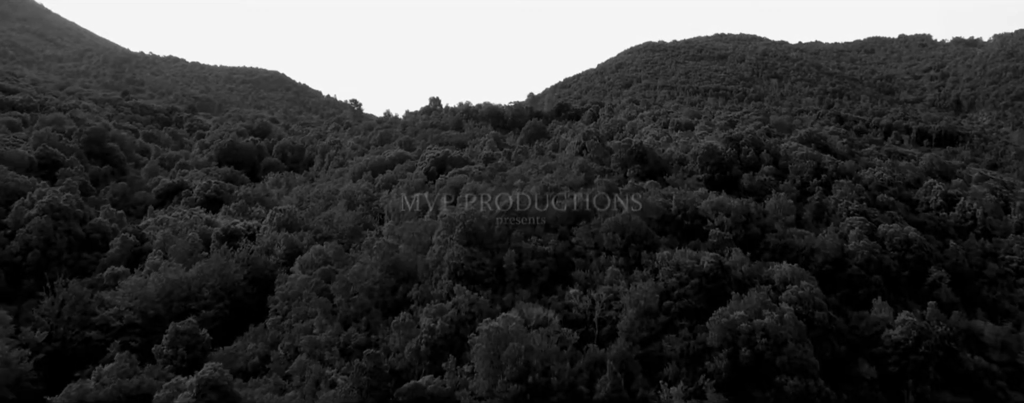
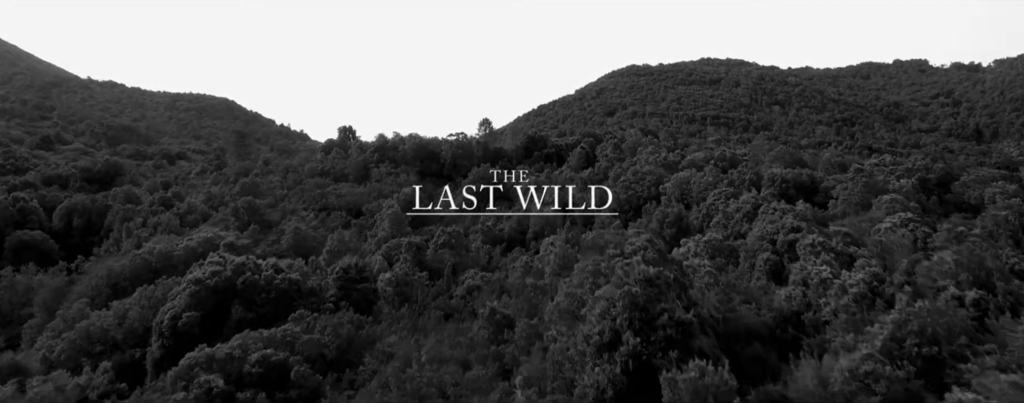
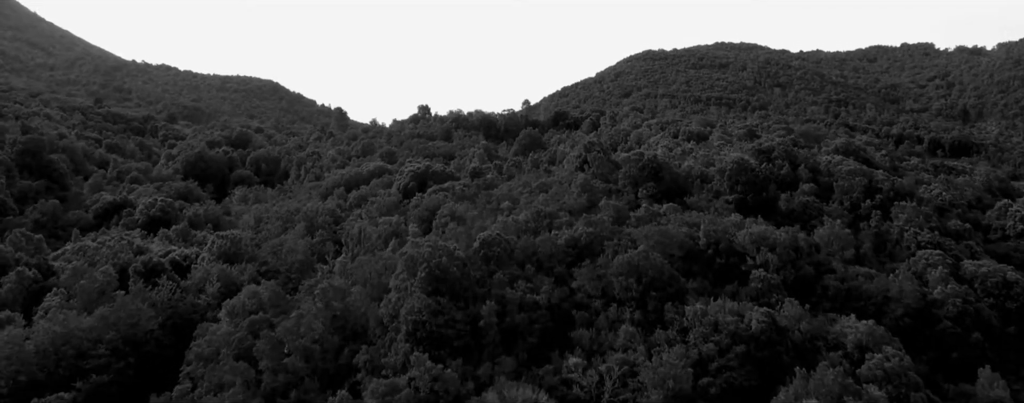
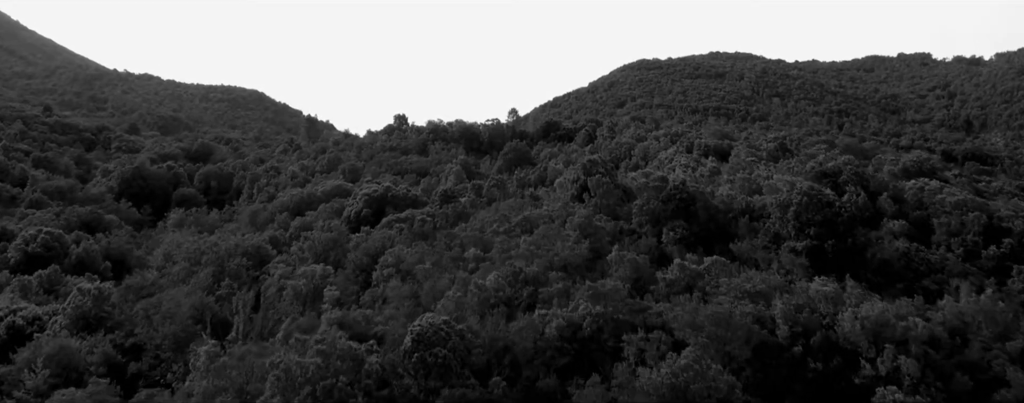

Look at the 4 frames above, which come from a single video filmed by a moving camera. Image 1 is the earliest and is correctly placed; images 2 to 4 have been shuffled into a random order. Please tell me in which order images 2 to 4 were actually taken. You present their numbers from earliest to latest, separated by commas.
3, 4, 2
